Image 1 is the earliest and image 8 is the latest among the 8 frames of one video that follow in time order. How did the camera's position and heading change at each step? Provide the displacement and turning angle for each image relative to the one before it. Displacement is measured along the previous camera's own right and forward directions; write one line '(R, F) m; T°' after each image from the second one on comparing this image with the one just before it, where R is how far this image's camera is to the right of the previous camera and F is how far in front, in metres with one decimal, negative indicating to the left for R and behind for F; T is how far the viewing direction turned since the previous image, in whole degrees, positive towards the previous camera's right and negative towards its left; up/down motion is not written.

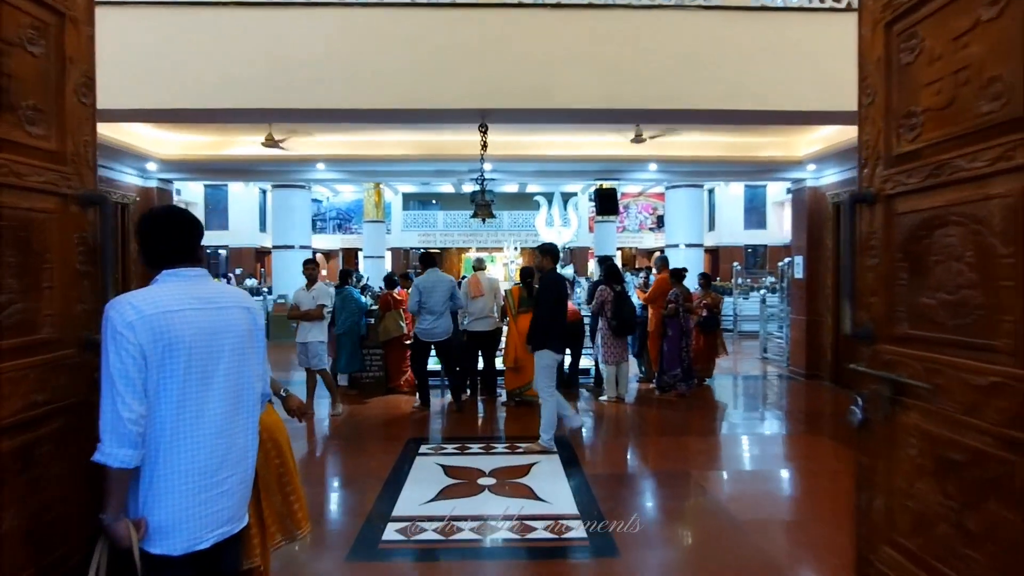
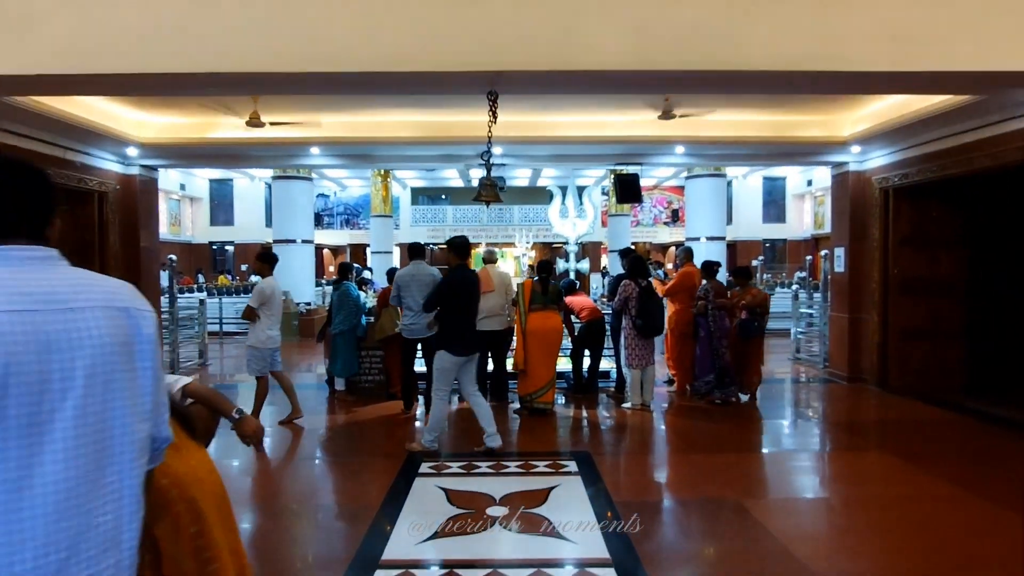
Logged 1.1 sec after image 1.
(0.0, +0.7) m; -1°
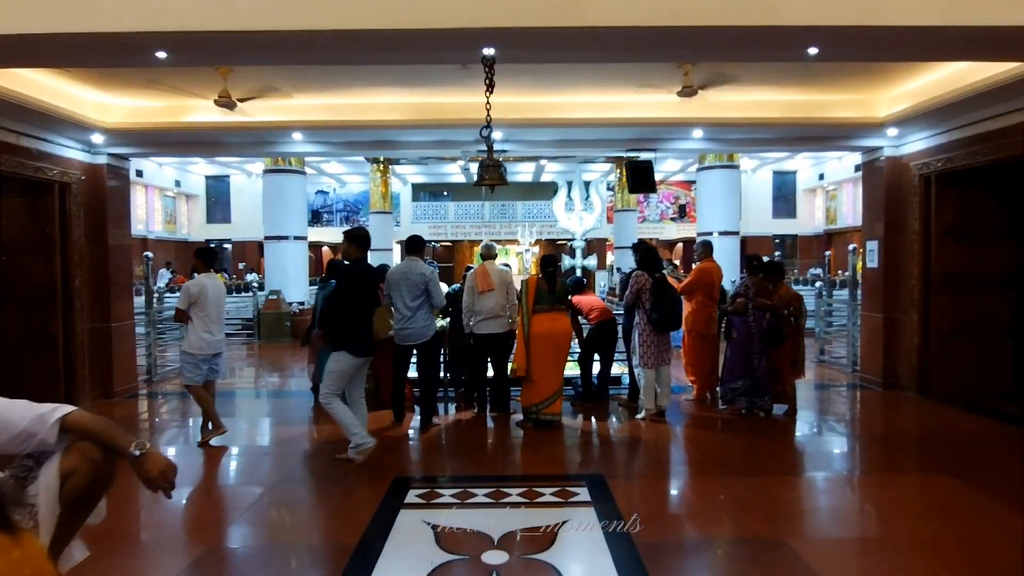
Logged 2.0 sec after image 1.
(0.0, +0.6) m; 0°
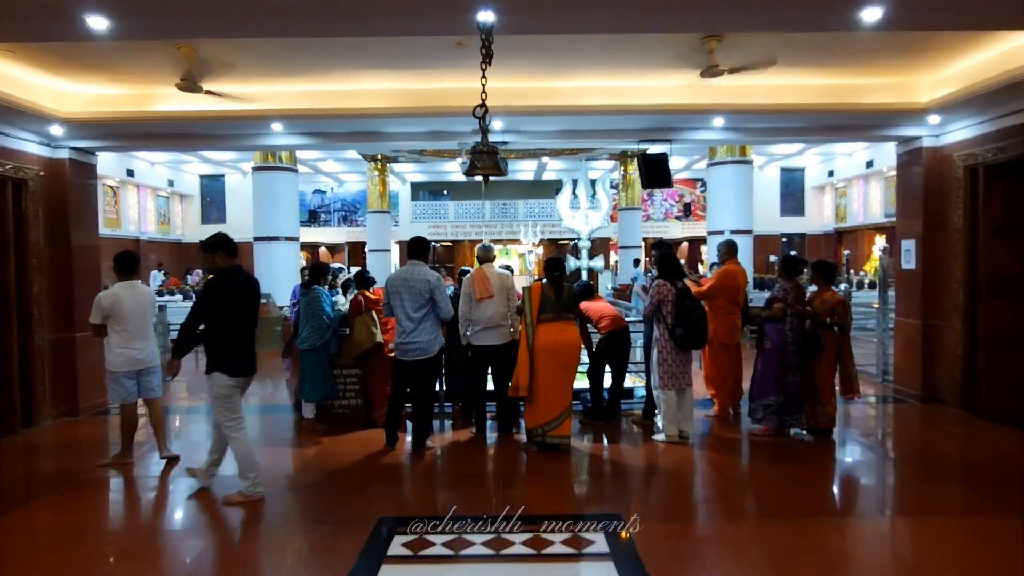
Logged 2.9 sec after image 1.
(0.0, +0.6) m; 0°
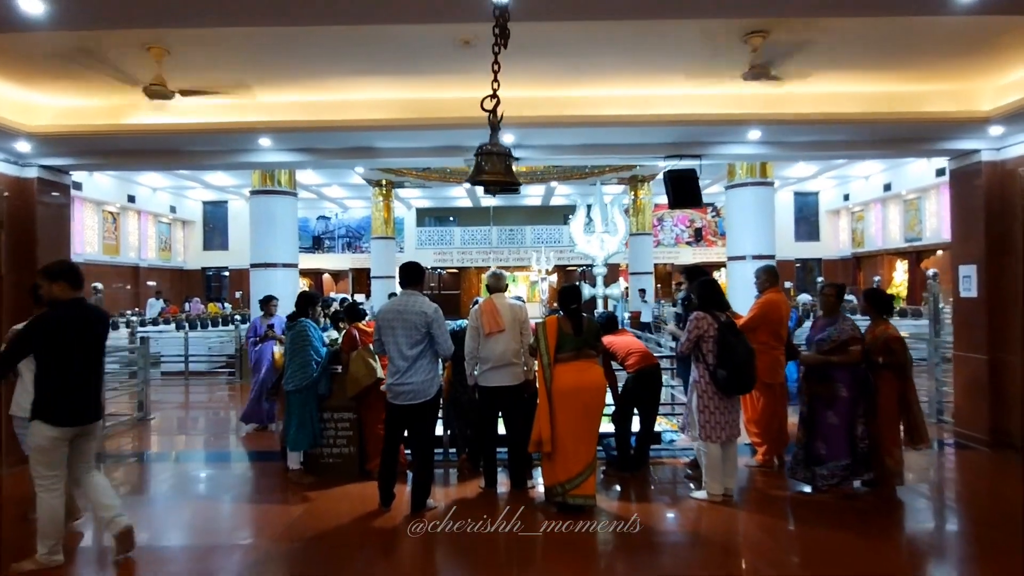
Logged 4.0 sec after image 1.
(-0.1, +0.6) m; -1°
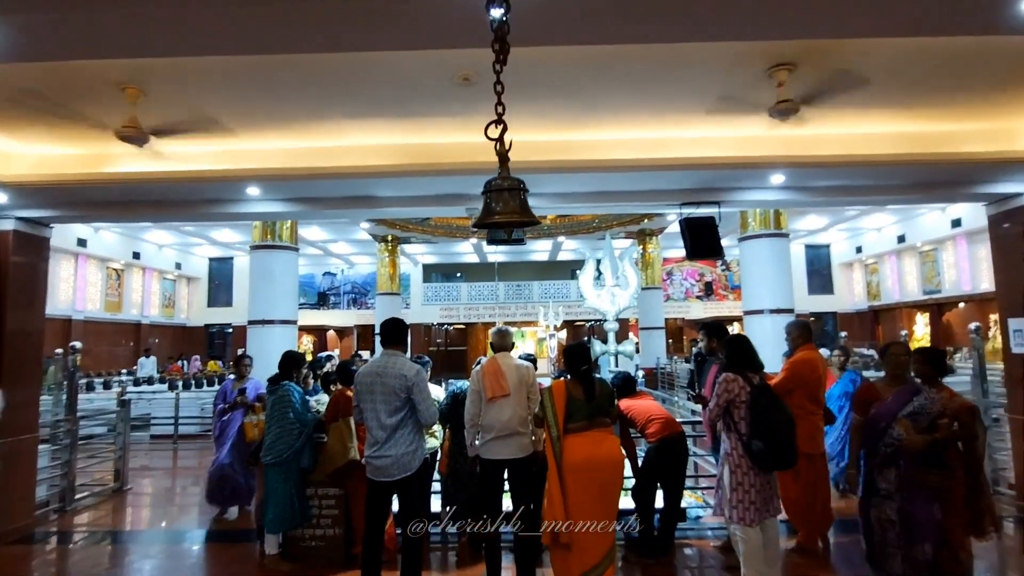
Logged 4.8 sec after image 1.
(0.0, +0.4) m; -1°
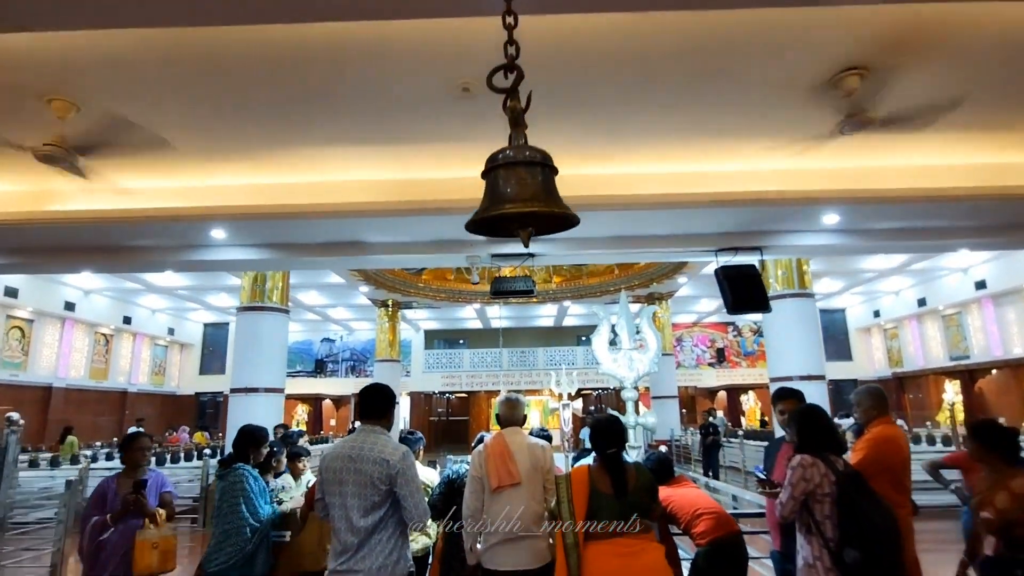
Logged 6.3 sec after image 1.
(0.0, +0.8) m; 0°
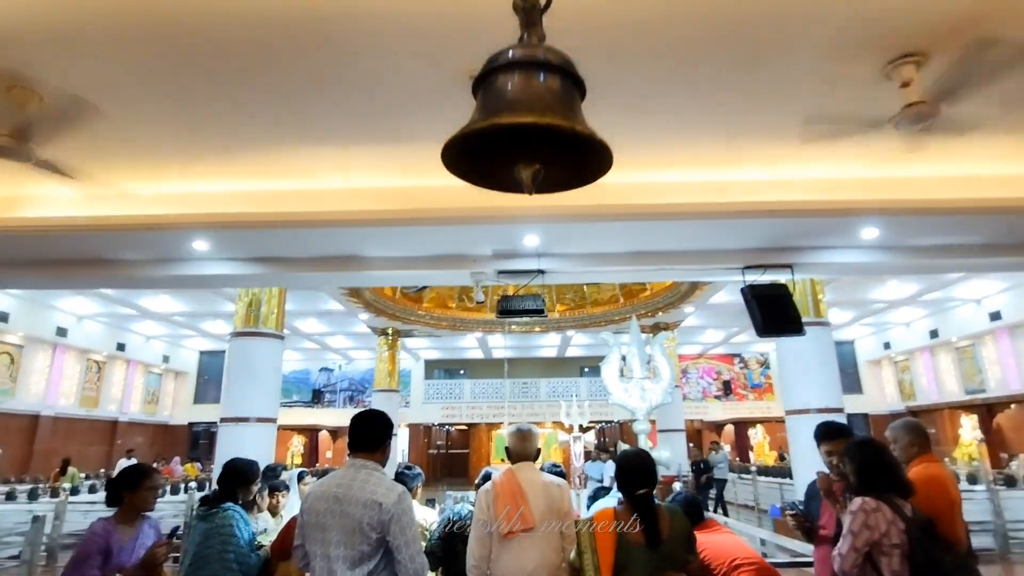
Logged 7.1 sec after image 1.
(-0.1, +0.4) m; 0°
